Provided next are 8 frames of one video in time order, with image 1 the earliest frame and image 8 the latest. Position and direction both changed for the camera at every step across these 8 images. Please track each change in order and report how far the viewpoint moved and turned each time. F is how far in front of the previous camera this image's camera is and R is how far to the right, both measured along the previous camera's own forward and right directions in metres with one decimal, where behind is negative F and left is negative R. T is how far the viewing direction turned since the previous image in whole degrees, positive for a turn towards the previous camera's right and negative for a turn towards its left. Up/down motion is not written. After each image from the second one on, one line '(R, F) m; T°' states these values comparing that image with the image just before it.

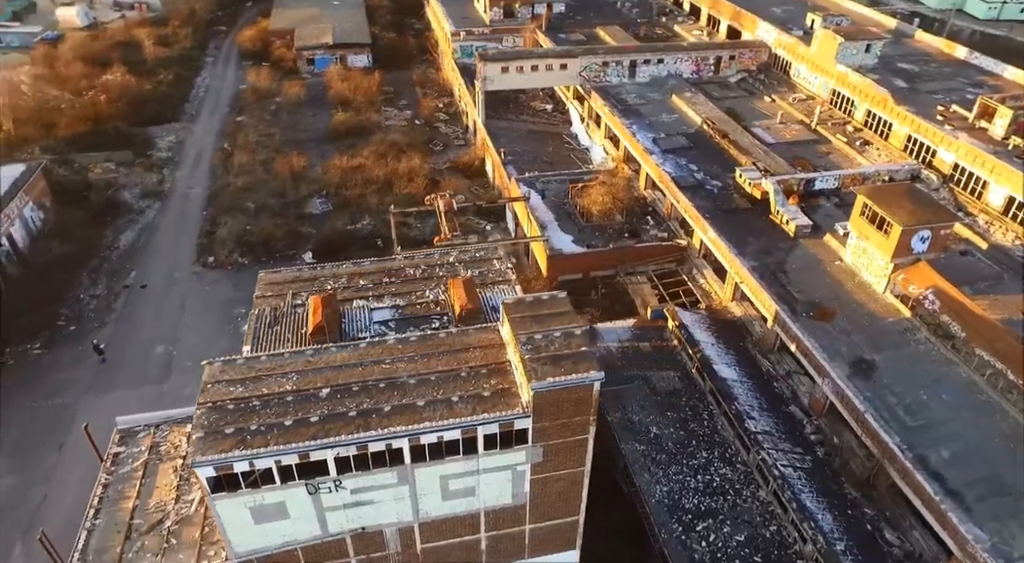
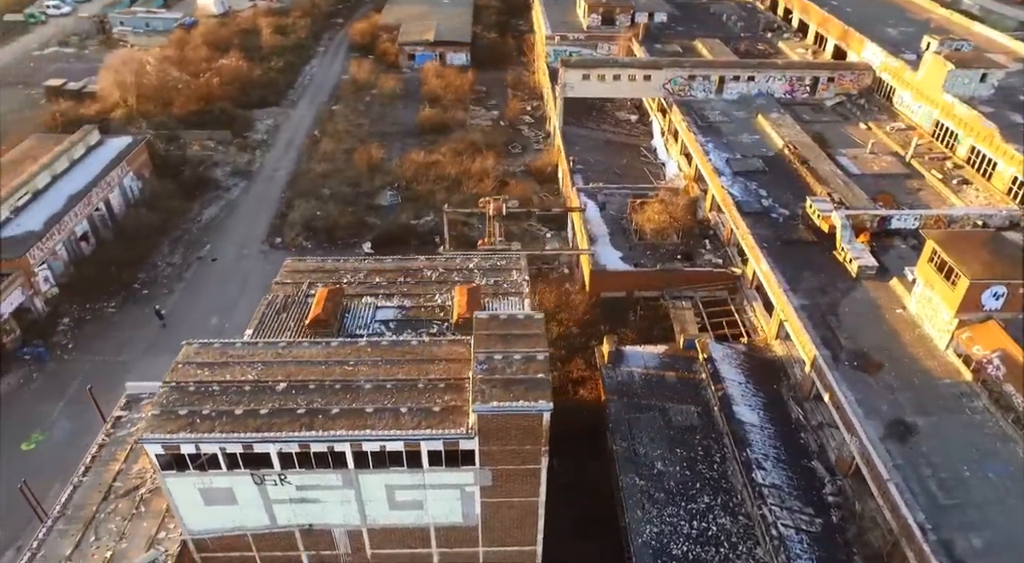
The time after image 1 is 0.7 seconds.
(+2.1, +0.5) m; -8°
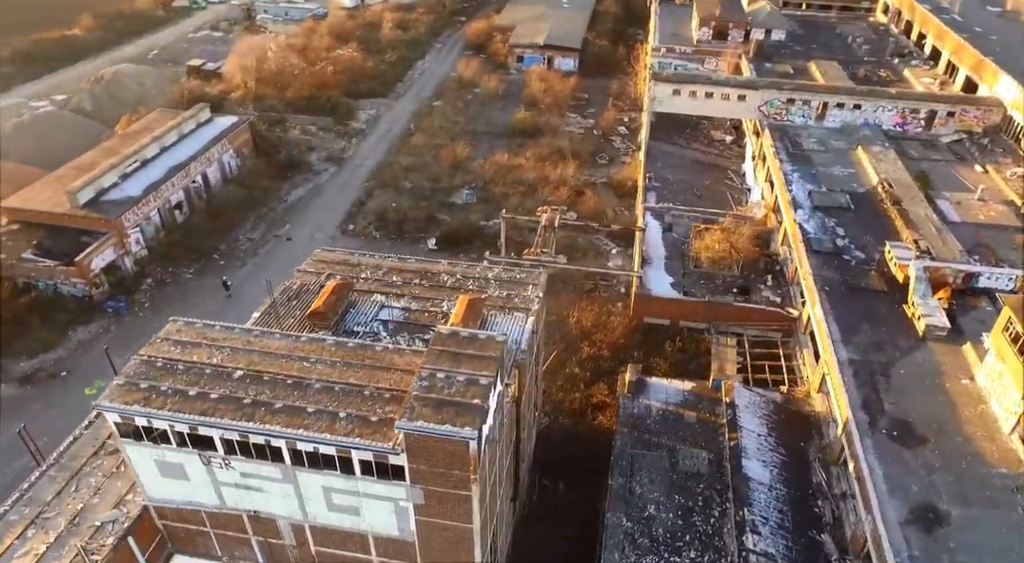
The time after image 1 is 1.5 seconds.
(+2.3, +0.6) m; -9°
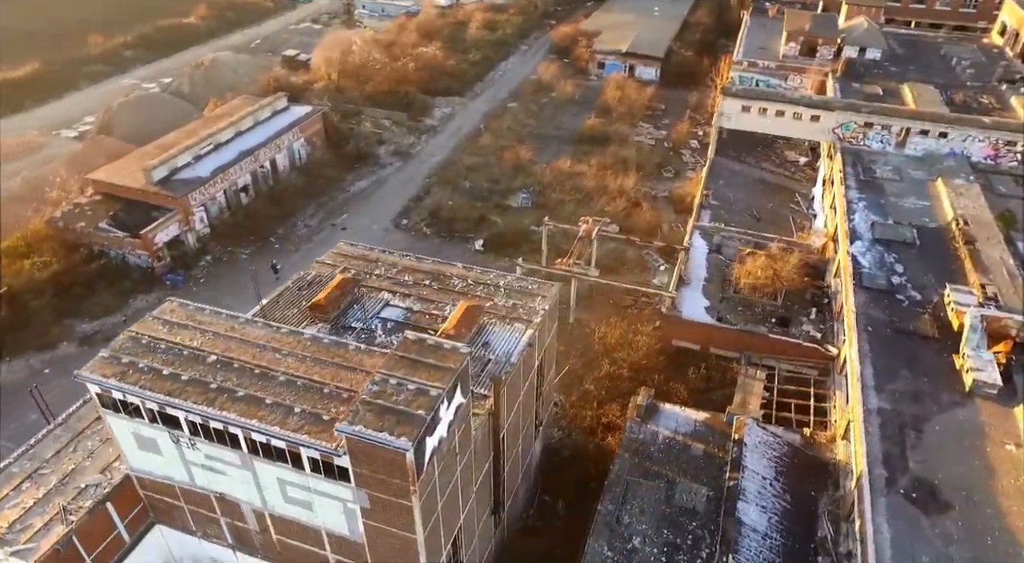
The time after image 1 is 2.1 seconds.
(+1.8, +0.4) m; -7°
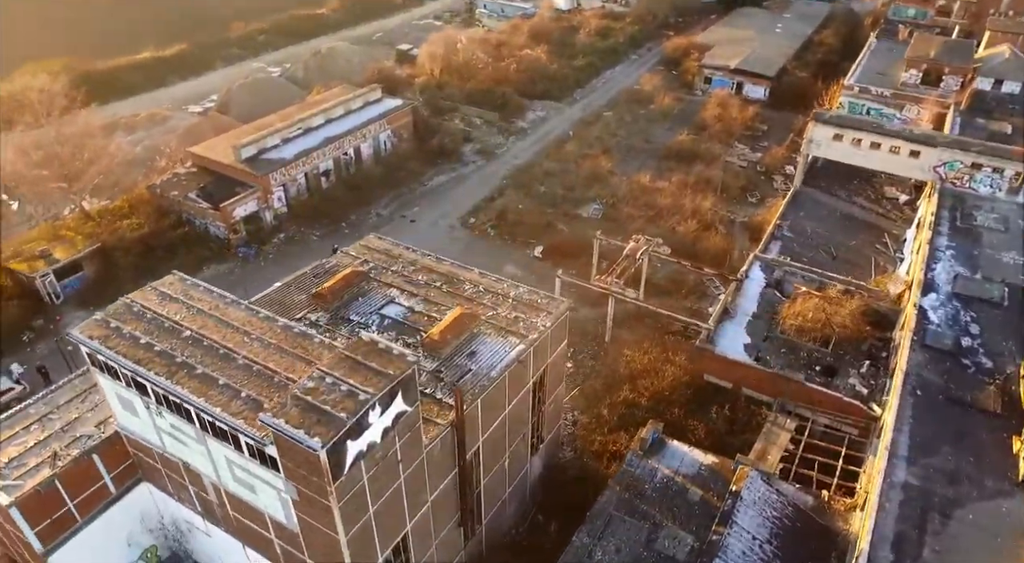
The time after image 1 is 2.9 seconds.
(+2.4, +0.5) m; -9°
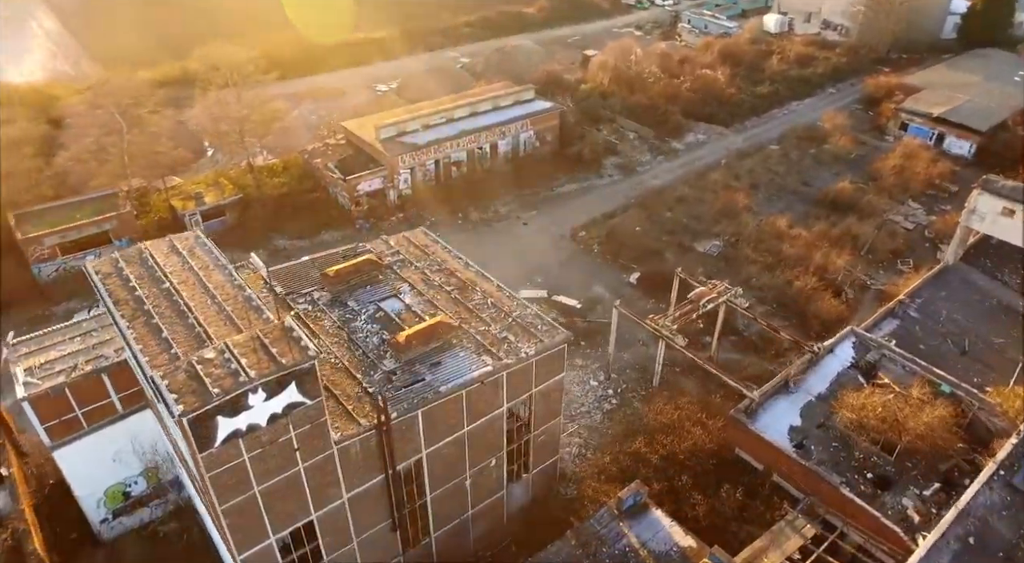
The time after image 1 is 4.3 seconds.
(+4.1, +1.1) m; -16°
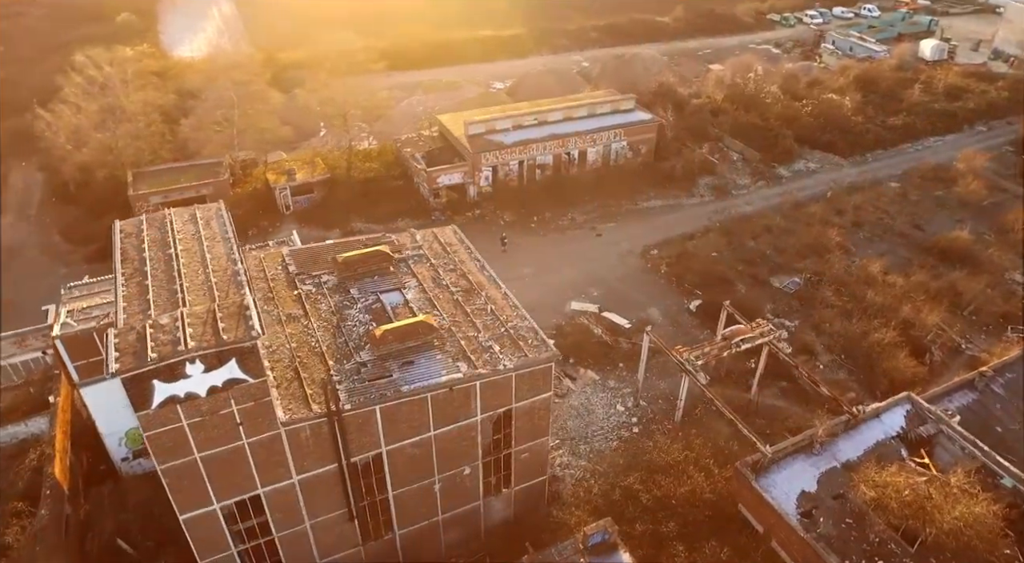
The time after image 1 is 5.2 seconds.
(+2.8, +0.6) m; -10°
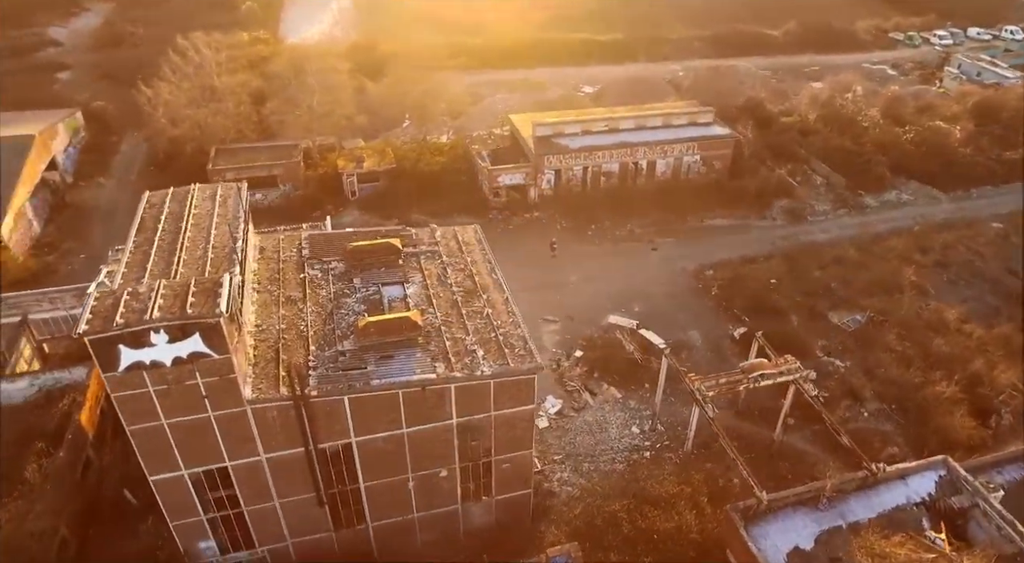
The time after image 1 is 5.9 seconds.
(+2.2, +0.5) m; -8°
